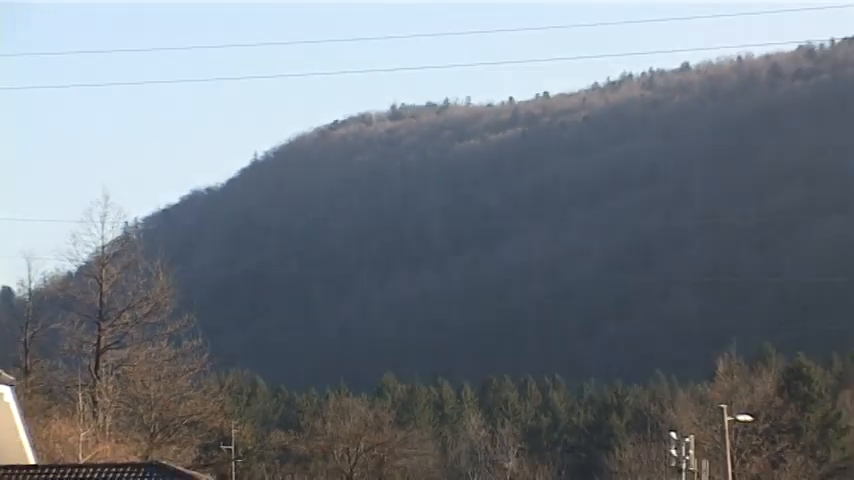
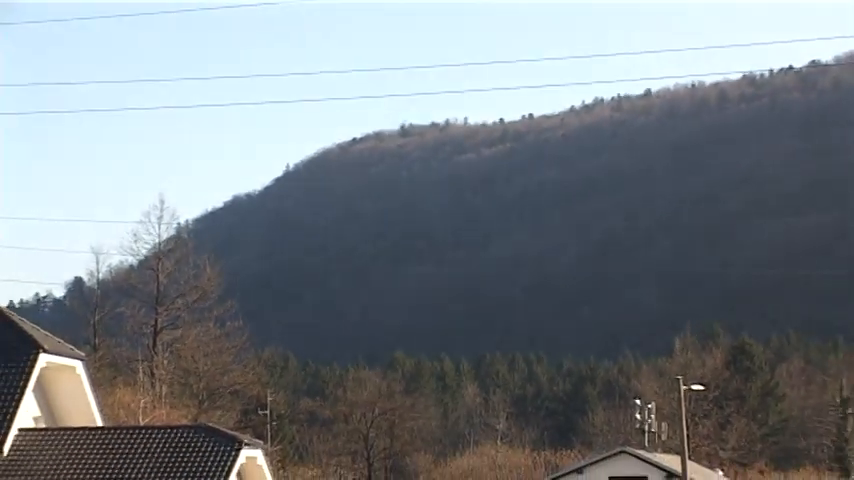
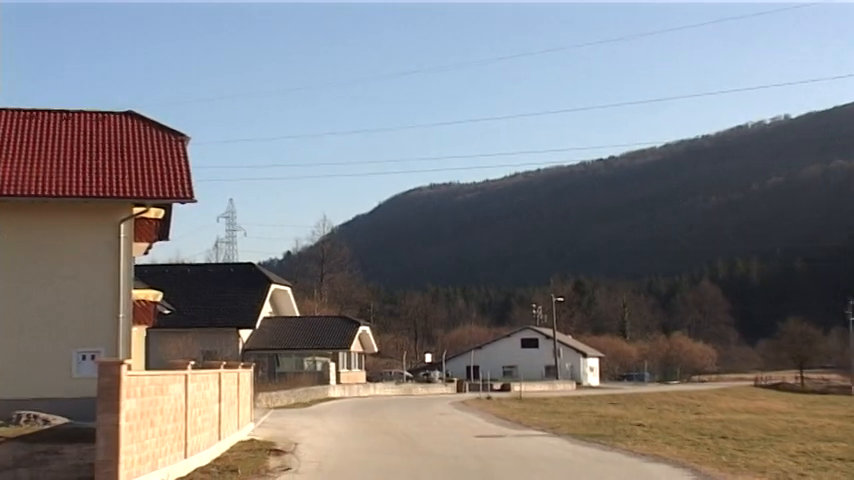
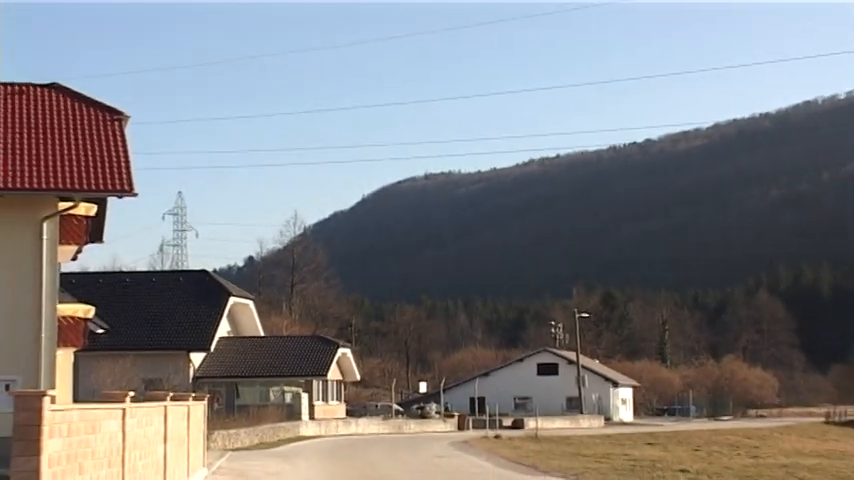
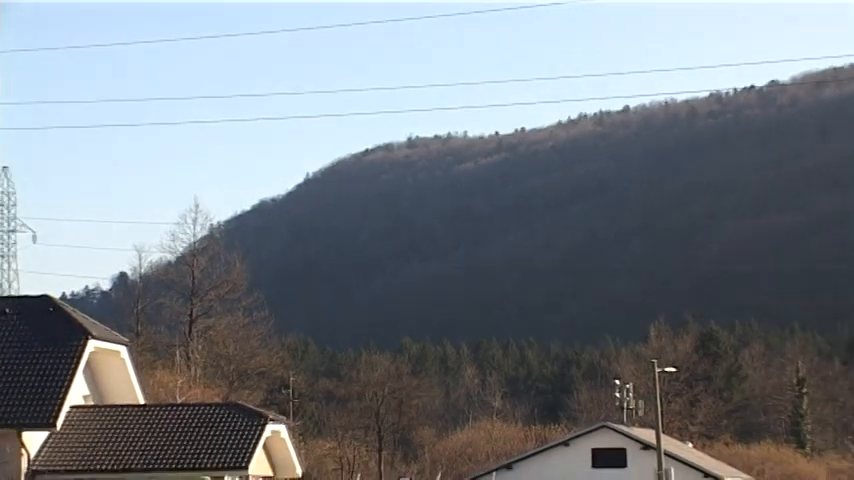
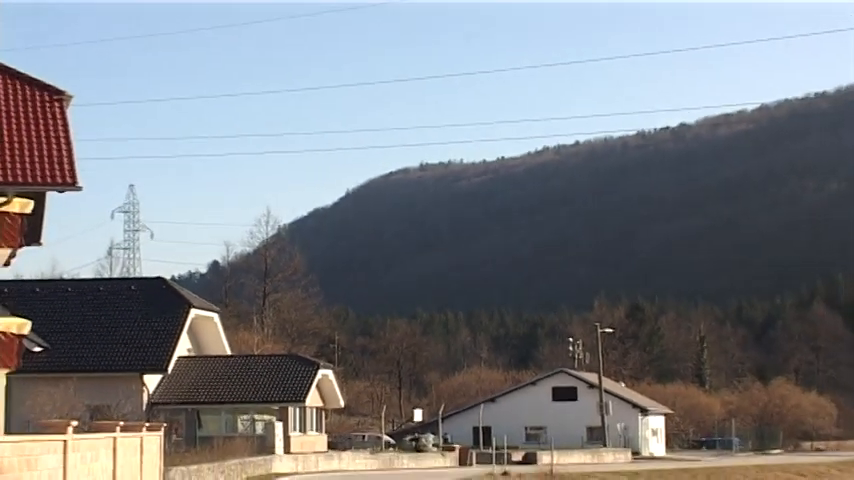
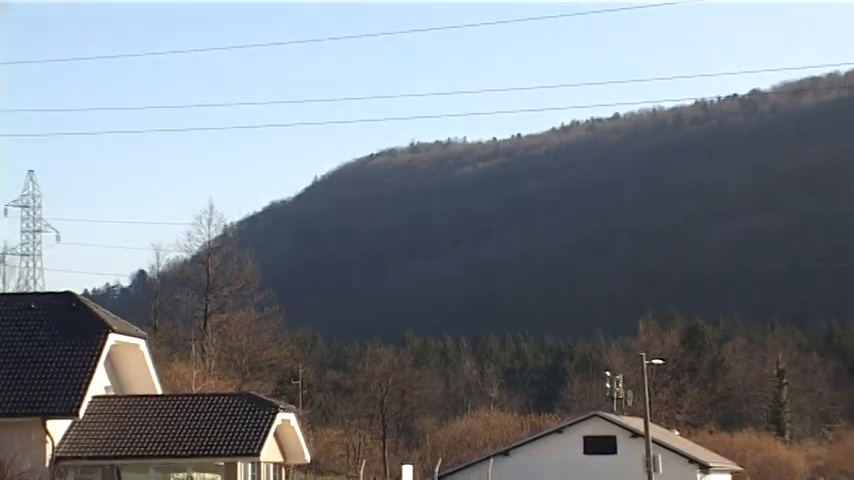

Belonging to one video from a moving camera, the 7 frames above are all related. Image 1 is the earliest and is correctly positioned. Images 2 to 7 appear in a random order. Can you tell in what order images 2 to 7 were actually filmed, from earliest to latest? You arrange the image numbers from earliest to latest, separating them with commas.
2, 5, 7, 6, 4, 3
